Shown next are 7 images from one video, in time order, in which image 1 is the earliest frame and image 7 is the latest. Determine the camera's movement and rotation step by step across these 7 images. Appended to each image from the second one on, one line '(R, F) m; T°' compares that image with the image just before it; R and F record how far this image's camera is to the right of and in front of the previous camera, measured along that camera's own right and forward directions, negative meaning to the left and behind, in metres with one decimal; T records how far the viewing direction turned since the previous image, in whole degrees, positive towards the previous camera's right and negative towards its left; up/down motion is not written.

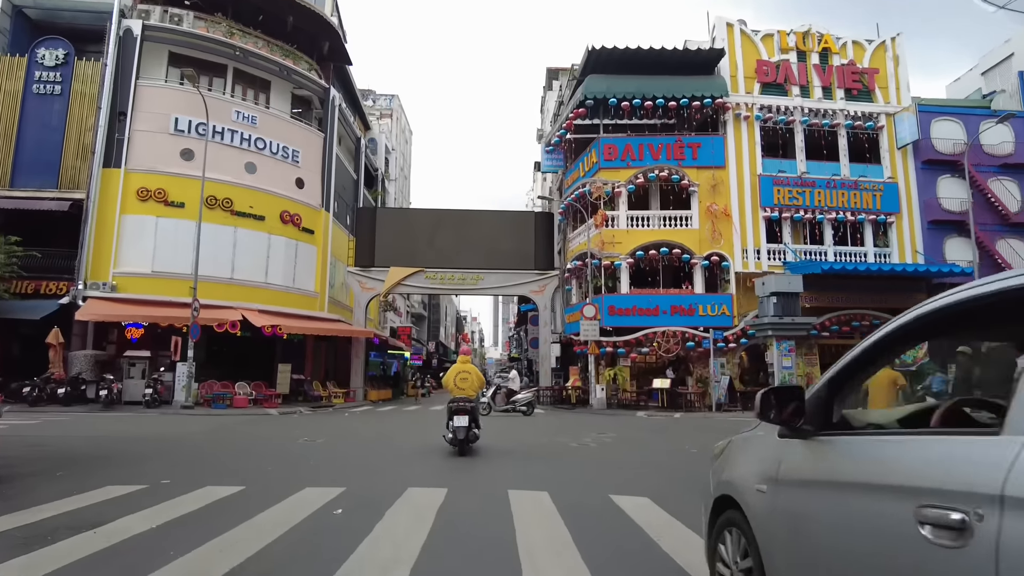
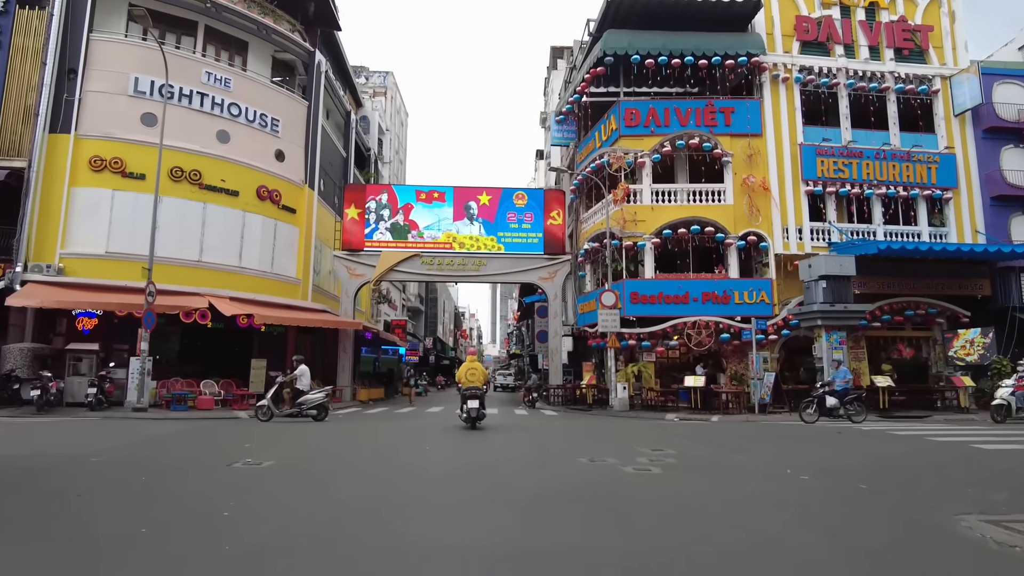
(-0.4, +3.3) m; 0°
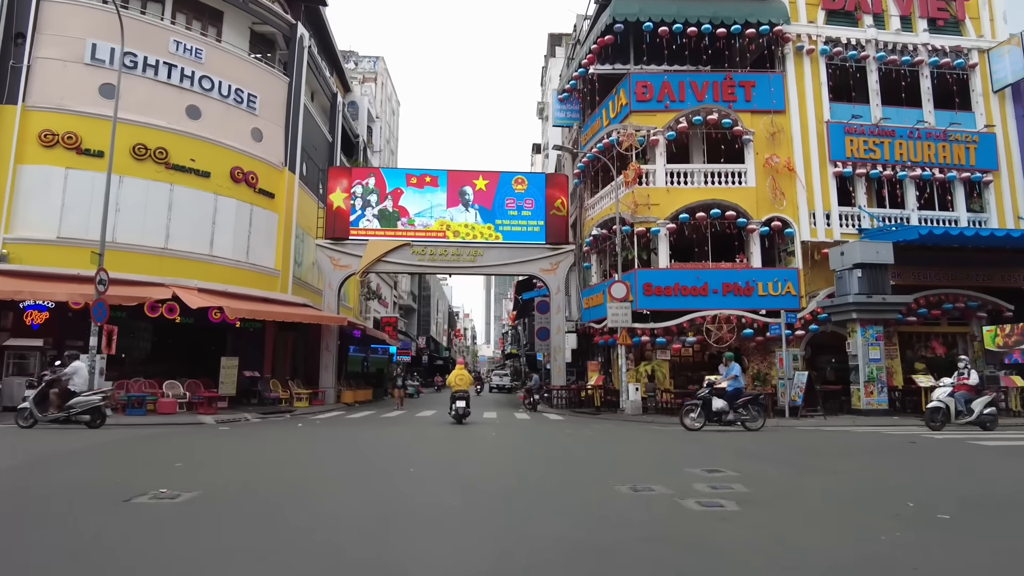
(-0.2, +2.2) m; +1°
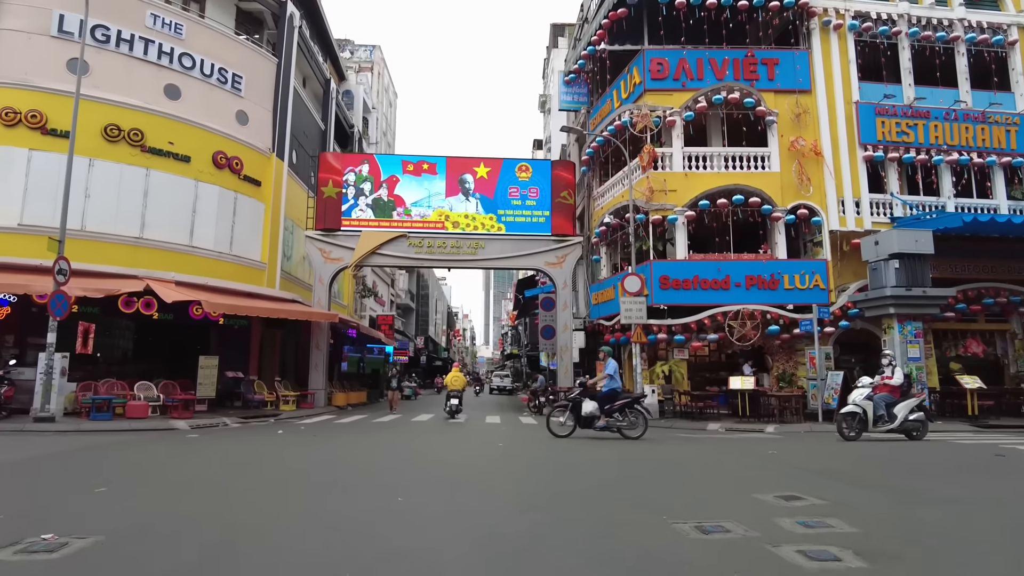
(-0.2, +1.7) m; 0°
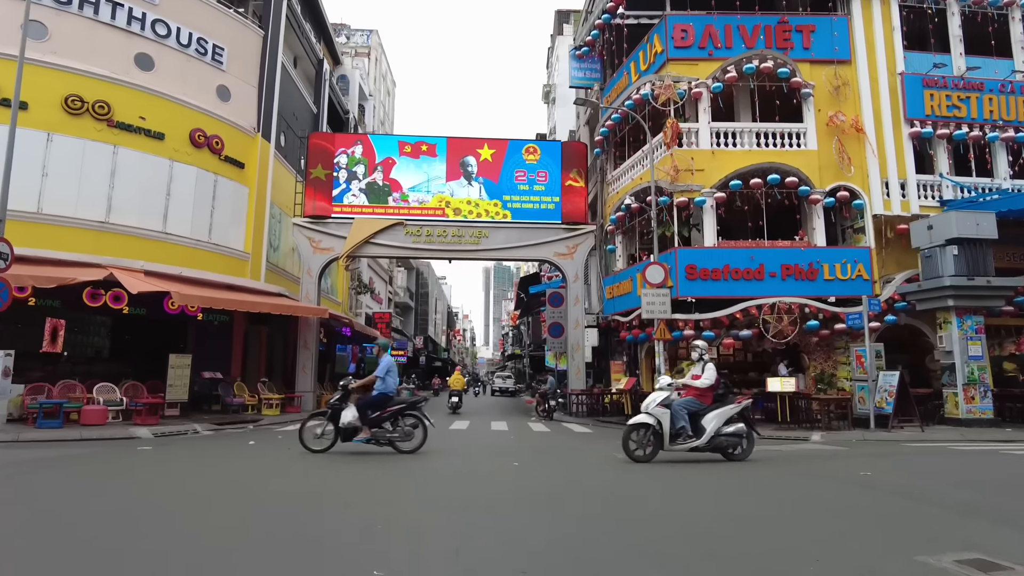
(-0.2, +2.0) m; 0°
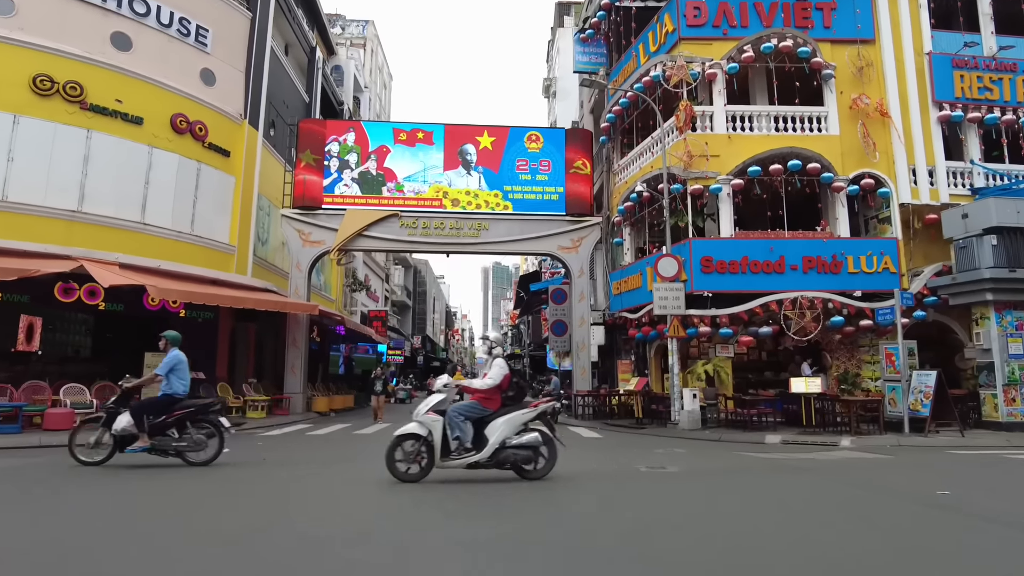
(-0.1, +1.2) m; 0°
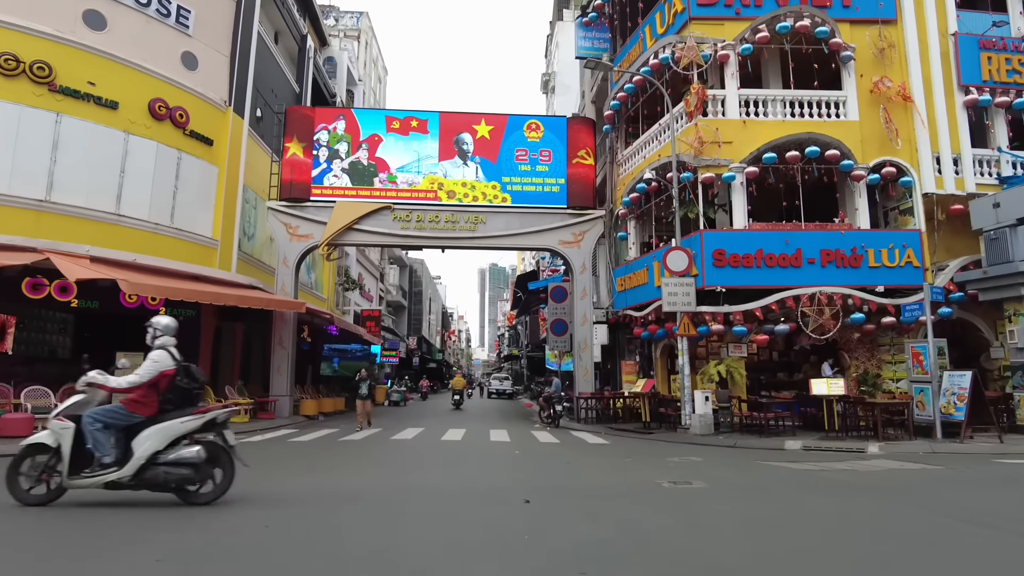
(-0.1, +1.0) m; 0°
